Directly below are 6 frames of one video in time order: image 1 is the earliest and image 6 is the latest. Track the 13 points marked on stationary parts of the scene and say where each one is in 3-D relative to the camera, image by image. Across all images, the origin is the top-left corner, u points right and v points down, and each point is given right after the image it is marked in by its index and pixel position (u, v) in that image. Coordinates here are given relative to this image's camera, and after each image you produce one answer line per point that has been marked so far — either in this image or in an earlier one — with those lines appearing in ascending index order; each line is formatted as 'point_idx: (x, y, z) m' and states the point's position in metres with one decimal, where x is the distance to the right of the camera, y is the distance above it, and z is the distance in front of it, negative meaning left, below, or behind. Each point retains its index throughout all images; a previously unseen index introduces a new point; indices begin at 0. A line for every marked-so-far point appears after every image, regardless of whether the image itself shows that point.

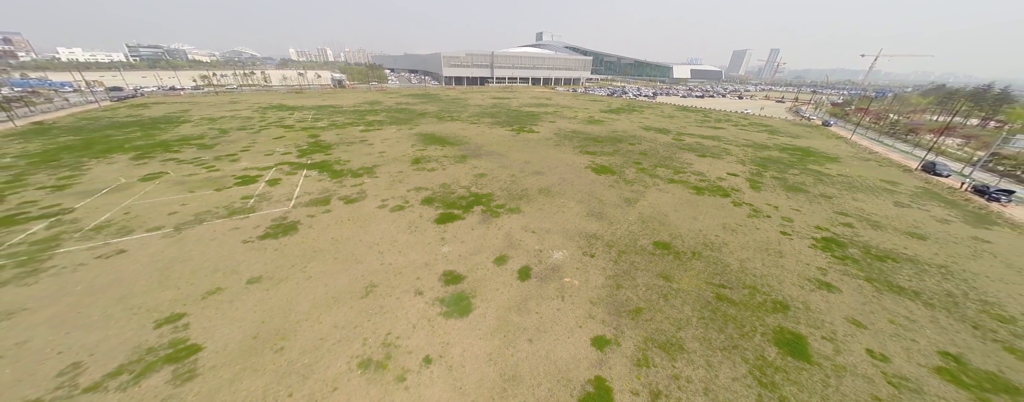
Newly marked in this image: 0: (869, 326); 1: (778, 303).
0: (+10.0, -3.5, +7.9) m
1: (+8.1, -3.1, +8.7) m
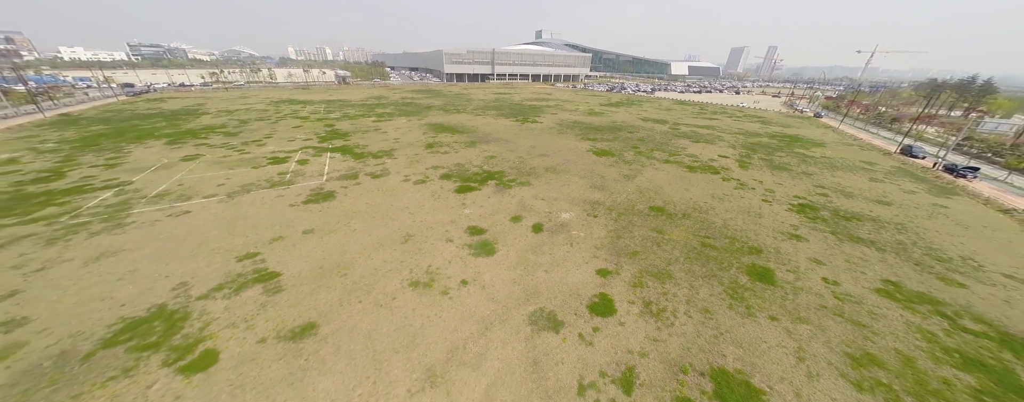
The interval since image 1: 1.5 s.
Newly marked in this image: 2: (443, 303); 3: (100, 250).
0: (+10.6, -2.1, +9.5) m
1: (+8.7, -1.7, +10.2) m
2: (-1.8, -2.7, +7.5) m
3: (-13.4, -1.6, +9.2) m
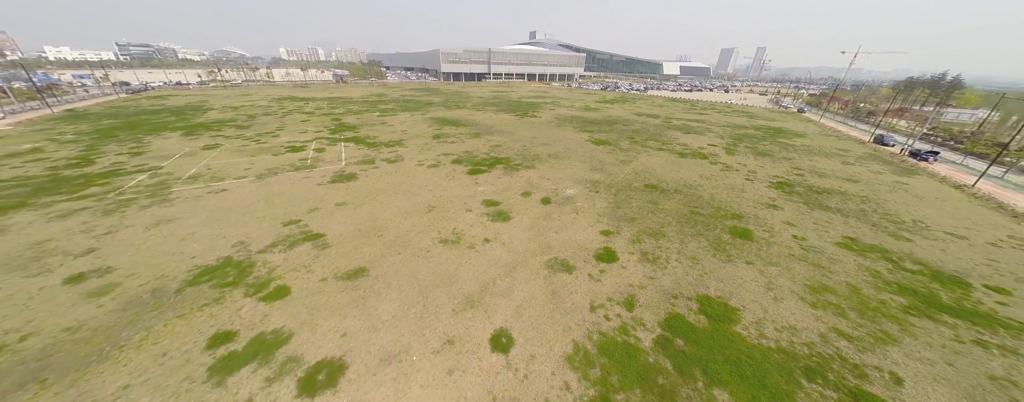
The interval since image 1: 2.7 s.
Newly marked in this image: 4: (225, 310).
0: (+11.1, -0.9, +11.0) m
1: (+9.2, -0.5, +11.7) m
2: (-1.3, -1.6, +8.7) m
3: (-12.8, -0.6, +10.2) m
4: (-6.6, -2.5, +6.6) m
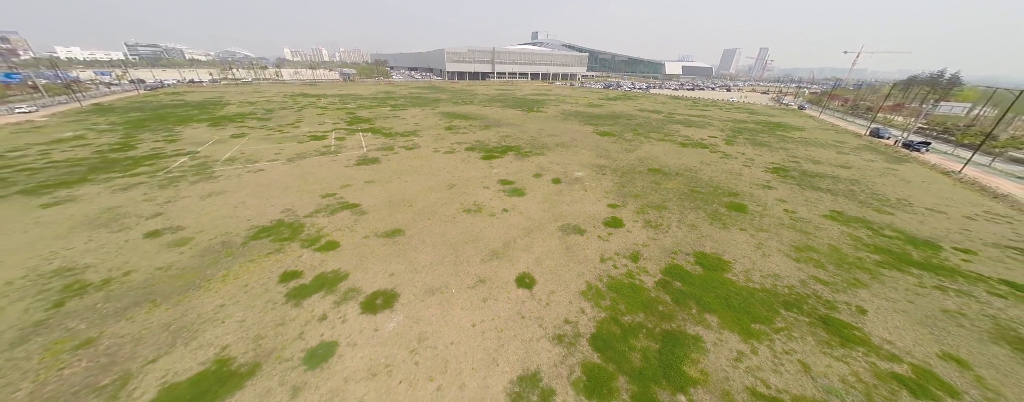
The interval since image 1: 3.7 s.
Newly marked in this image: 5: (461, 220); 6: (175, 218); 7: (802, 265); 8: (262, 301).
0: (+11.7, 0.0, +12.0) m
1: (+9.8, +0.4, +12.7) m
2: (-0.7, -0.6, +9.8) m
3: (-12.2, +0.4, +11.4) m
4: (-6.0, -1.5, +7.7) m
5: (-1.7, -0.7, +9.7) m
6: (-11.2, -0.6, +9.4) m
7: (+8.1, -1.8, +8.0) m
8: (-5.5, -2.2, +6.2) m
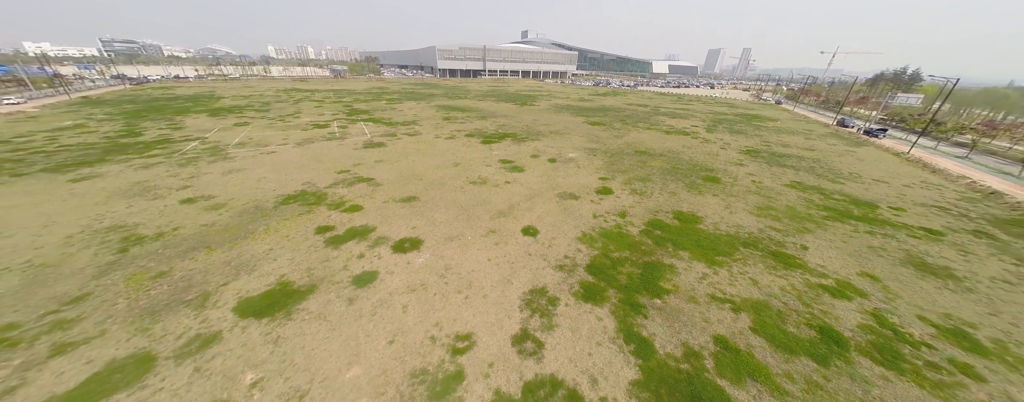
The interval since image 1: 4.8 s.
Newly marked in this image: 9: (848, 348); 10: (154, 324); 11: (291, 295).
0: (+11.7, +1.2, +13.5) m
1: (+9.8, +1.6, +14.1) m
2: (-0.6, +0.5, +10.9) m
3: (-12.2, +1.4, +12.2) m
4: (-5.9, -0.4, +8.6) m
5: (-1.7, +0.4, +10.8) m
6: (-11.1, +0.4, +10.2) m
7: (+8.3, -0.6, +9.4) m
8: (-5.2, -1.1, +7.2) m
9: (+5.9, -2.6, +5.0) m
10: (-6.2, -2.1, +5.0) m
11: (-4.4, -1.9, +5.7) m
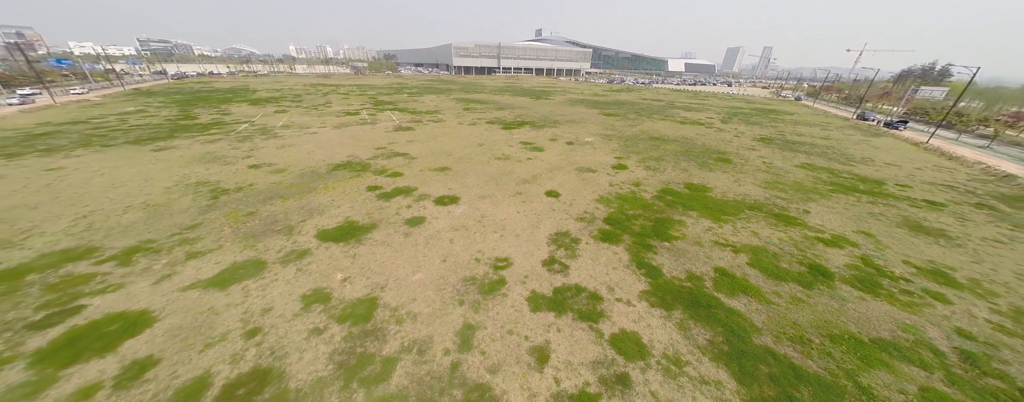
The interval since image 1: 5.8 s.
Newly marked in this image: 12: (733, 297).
0: (+12.7, +2.1, +14.1) m
1: (+10.9, +2.5, +14.8) m
2: (+0.3, +1.6, +11.9) m
3: (-11.2, +2.7, +13.6) m
4: (-5.1, +0.8, +9.9) m
5: (-0.7, +1.6, +11.9) m
6: (-10.2, +1.7, +11.7) m
7: (+9.1, +0.4, +10.1) m
8: (-4.5, +0.1, +8.4) m
9: (+6.5, -1.6, +5.8) m
10: (-5.6, -0.9, +6.2) m
11: (-3.7, -0.7, +6.8) m
12: (+4.0, -1.8, +5.2) m
